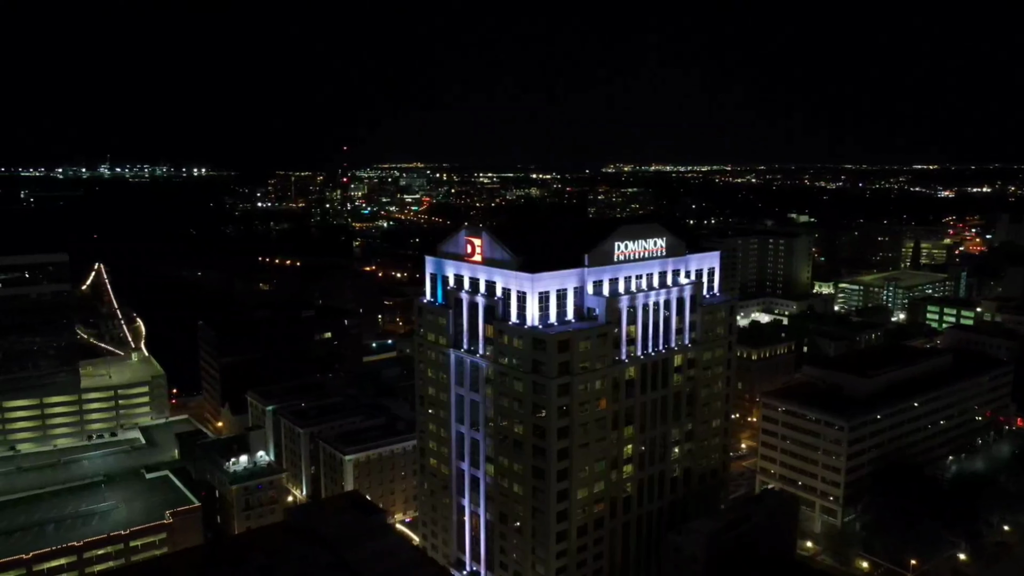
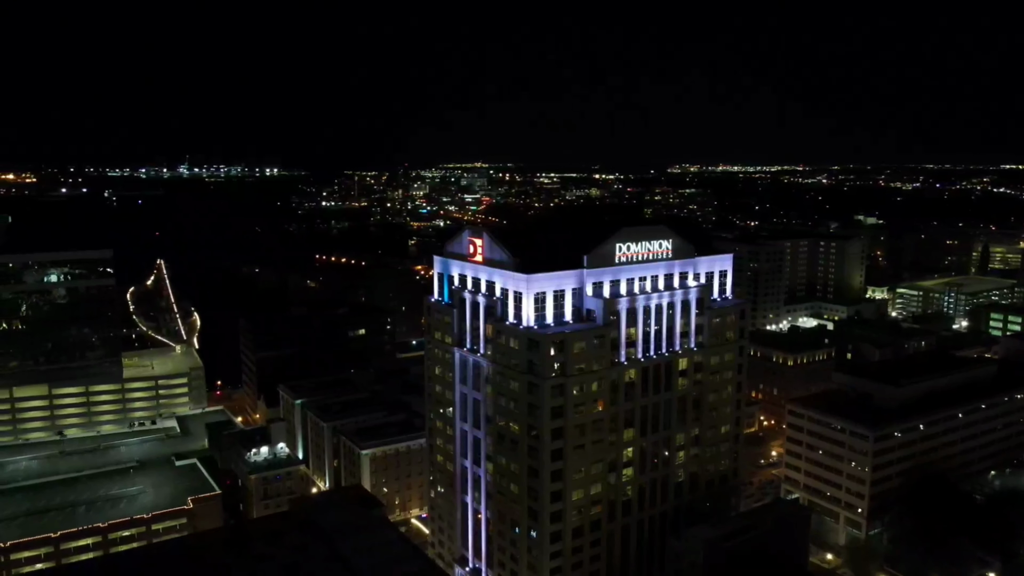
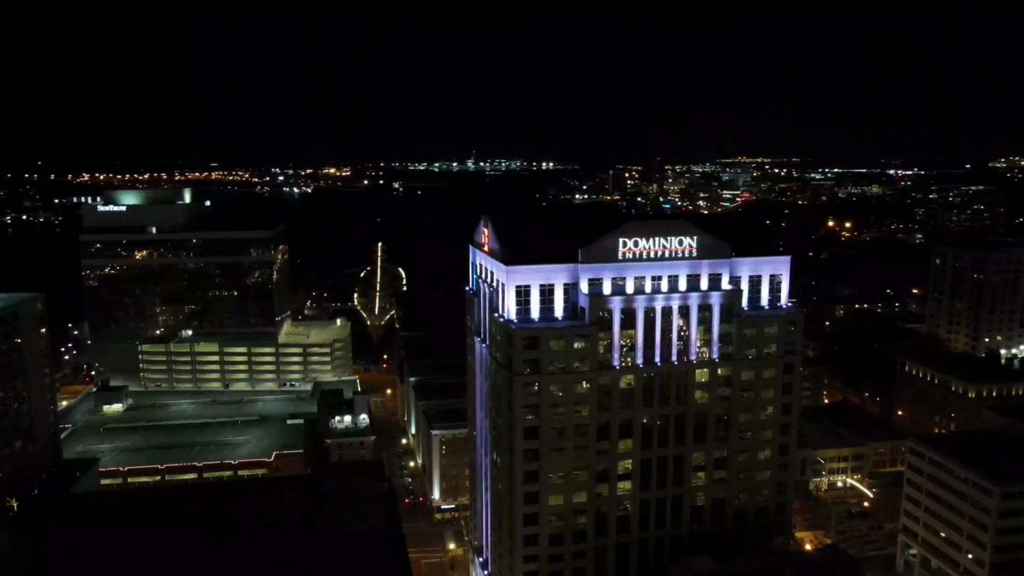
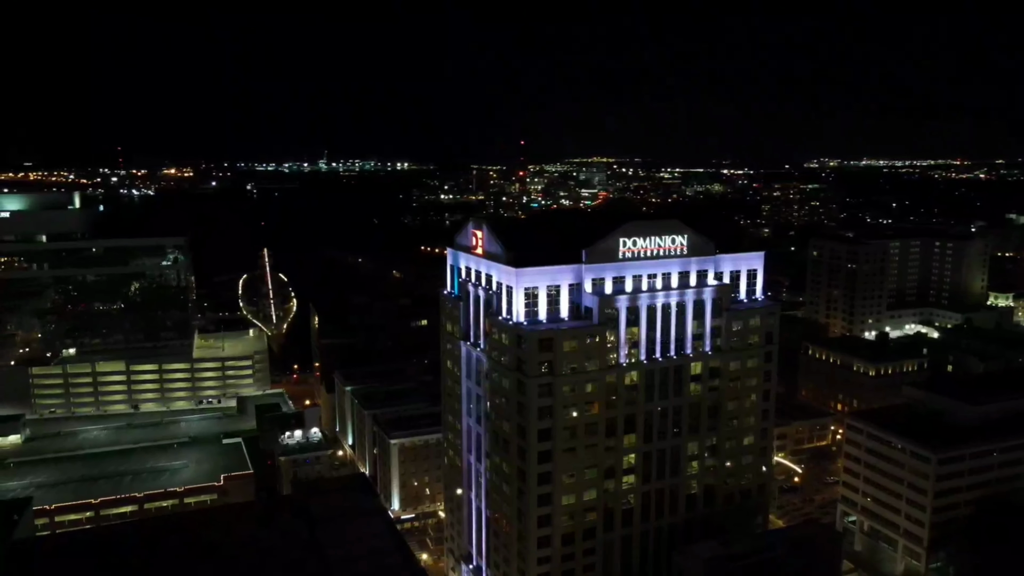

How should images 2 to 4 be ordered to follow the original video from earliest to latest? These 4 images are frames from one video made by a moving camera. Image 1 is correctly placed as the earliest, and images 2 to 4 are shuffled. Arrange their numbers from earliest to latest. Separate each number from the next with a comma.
2, 4, 3
